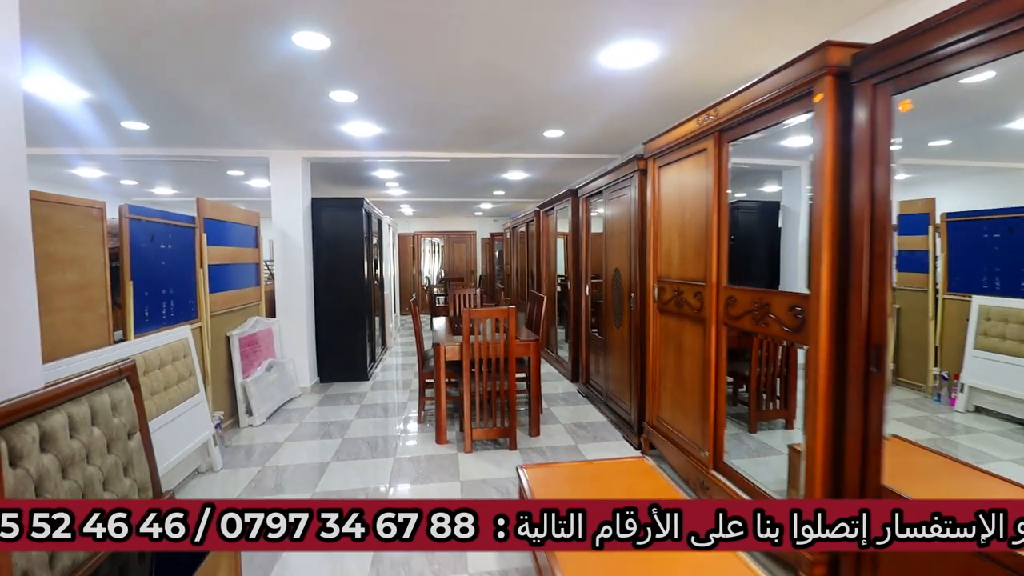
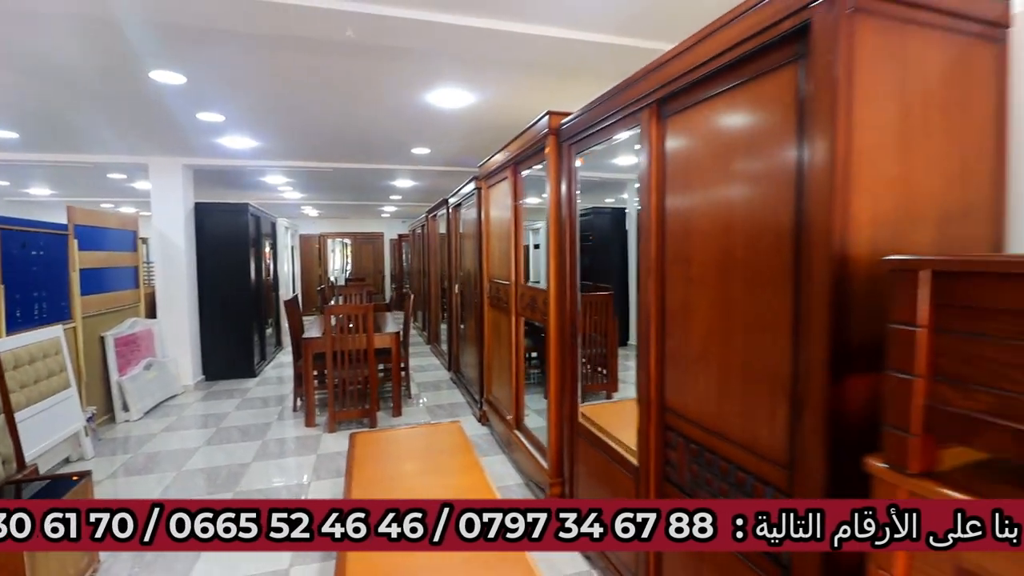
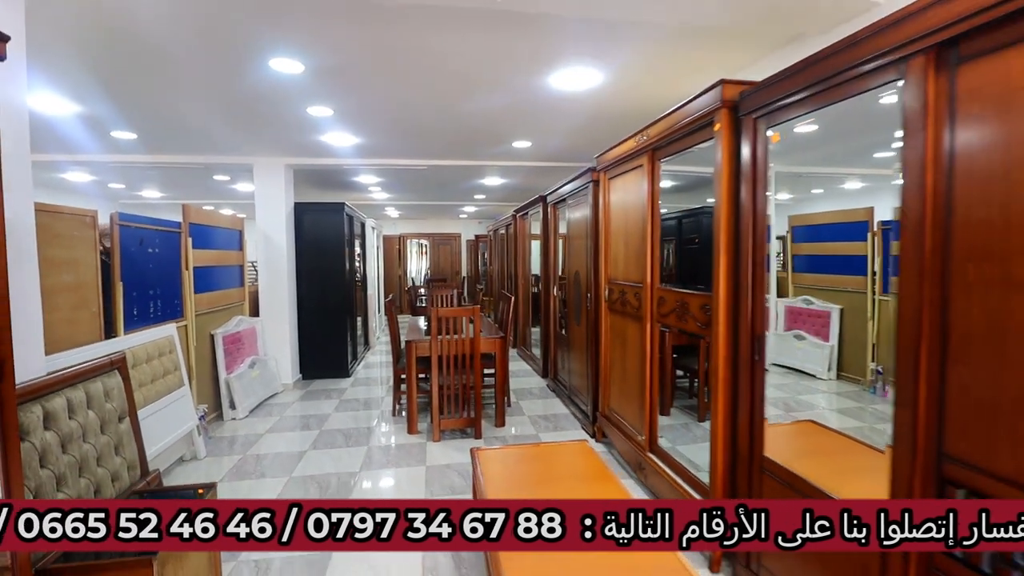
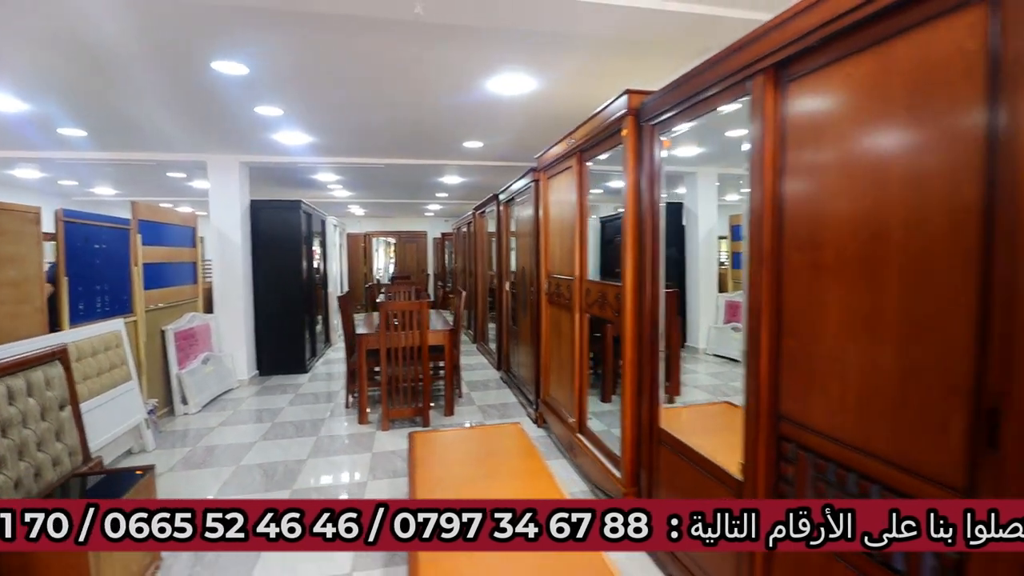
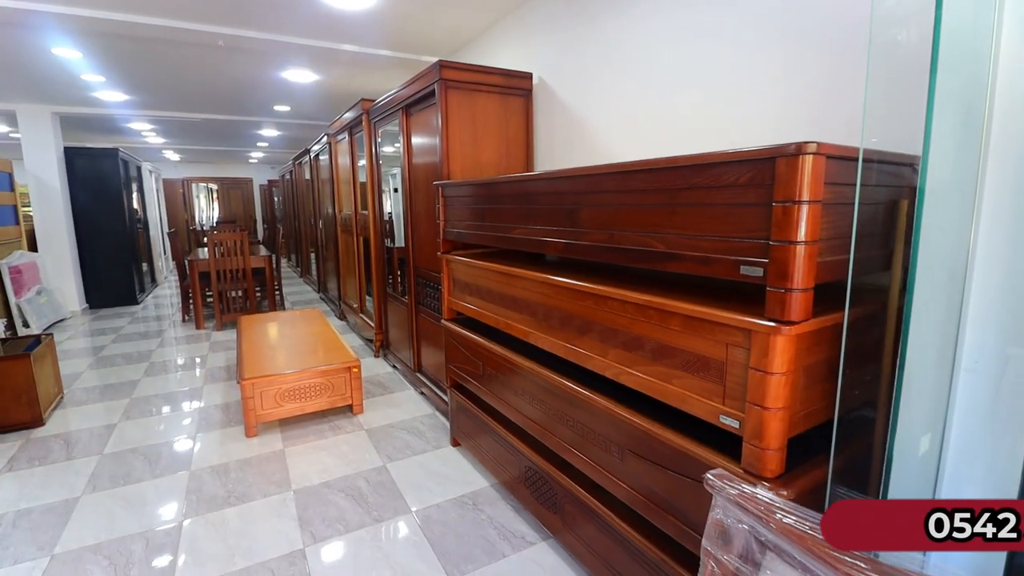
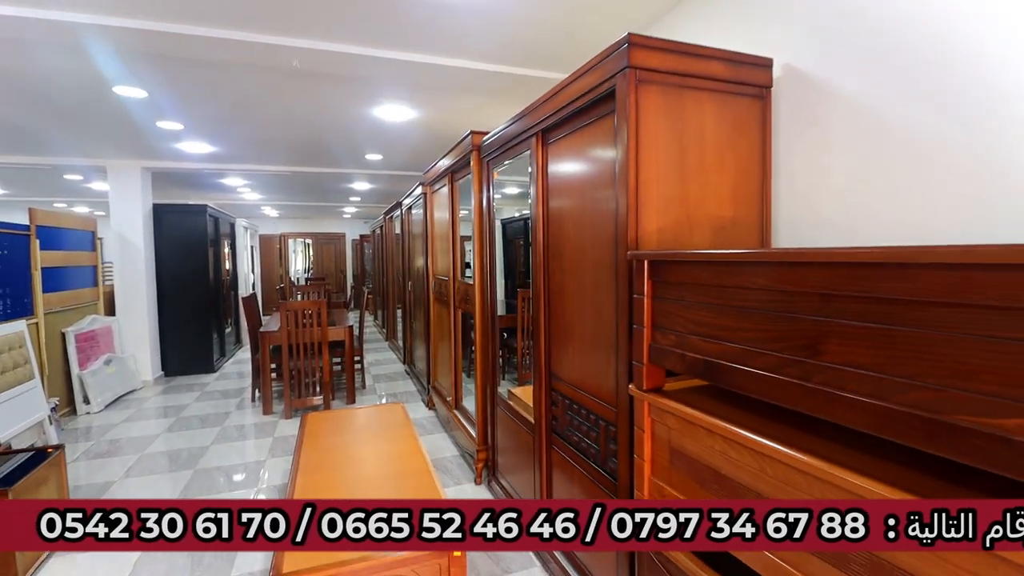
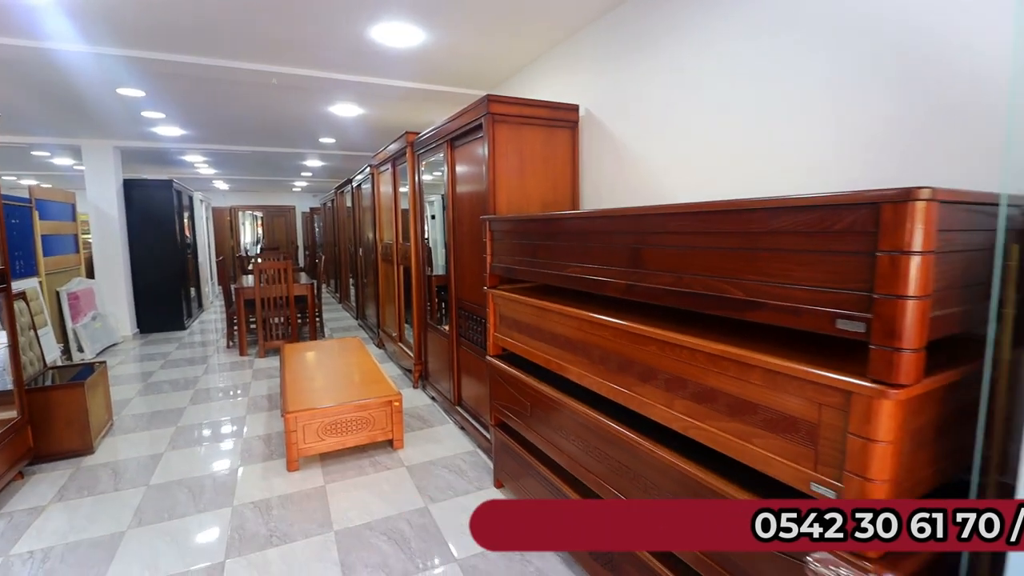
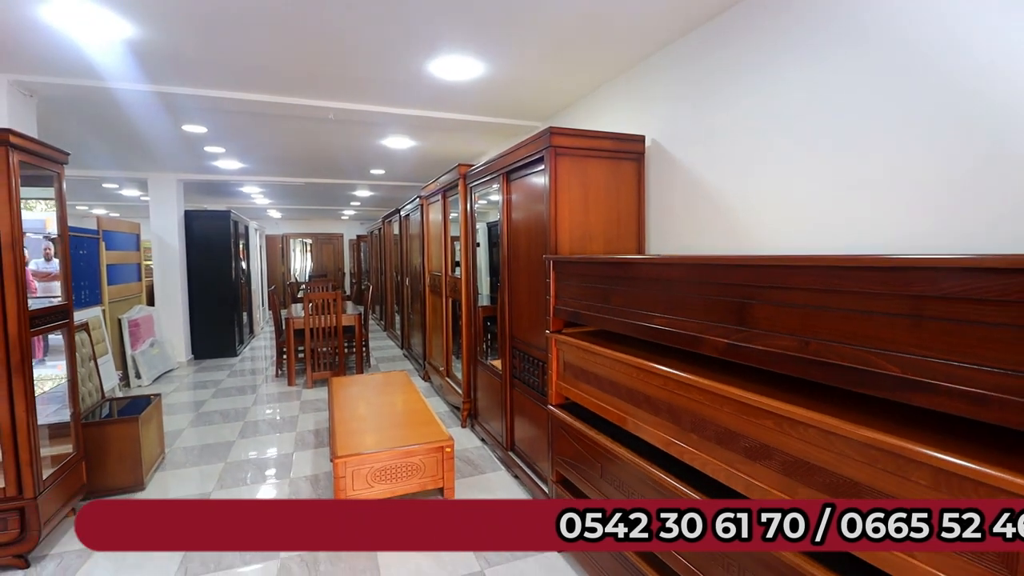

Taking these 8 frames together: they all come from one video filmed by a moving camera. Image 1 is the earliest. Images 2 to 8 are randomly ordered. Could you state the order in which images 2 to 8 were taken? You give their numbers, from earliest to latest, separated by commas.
3, 4, 2, 6, 8, 7, 5
